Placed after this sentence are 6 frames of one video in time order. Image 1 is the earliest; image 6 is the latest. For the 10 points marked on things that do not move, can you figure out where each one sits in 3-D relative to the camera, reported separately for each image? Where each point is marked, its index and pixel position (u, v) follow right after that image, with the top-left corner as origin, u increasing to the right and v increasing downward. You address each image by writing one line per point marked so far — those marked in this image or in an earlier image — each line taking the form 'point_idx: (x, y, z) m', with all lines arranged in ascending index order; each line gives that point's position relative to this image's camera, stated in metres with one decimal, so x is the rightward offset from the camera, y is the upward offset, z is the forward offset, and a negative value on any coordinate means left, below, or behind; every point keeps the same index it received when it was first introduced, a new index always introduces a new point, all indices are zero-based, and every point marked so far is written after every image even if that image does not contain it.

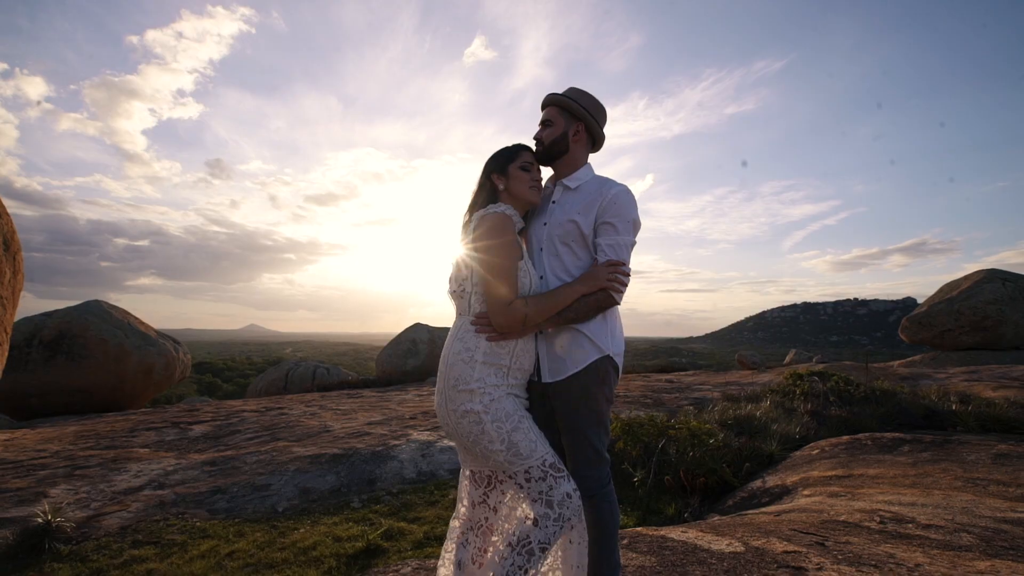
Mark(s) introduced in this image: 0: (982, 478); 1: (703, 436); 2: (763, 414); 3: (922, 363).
0: (+3.1, -1.2, +3.8) m
1: (+1.9, -1.5, +5.7) m
2: (+3.2, -1.6, +7.1) m
3: (+10.3, -1.9, +14.0) m
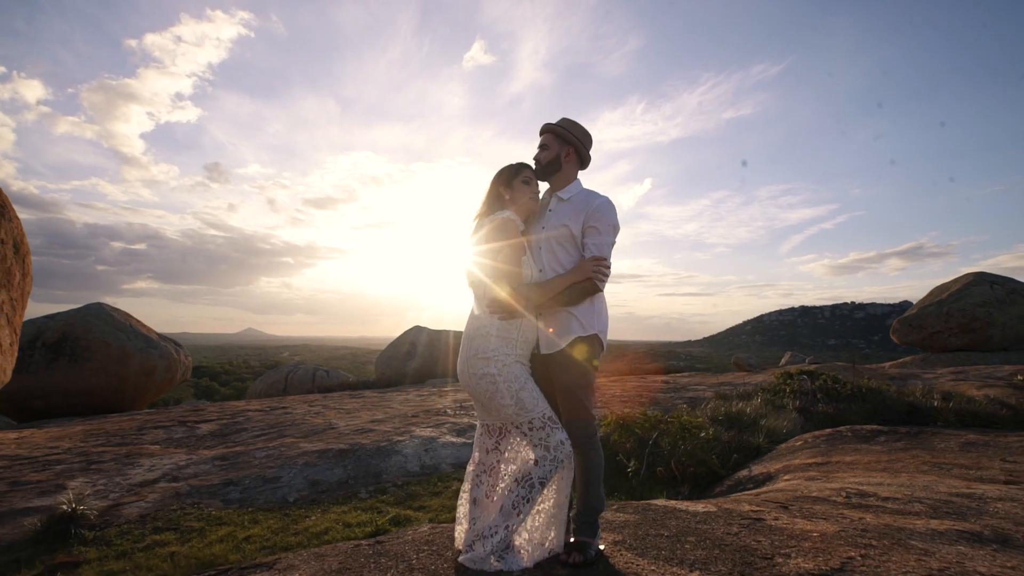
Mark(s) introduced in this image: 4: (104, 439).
0: (+3.1, -1.2, +4.1) m
1: (+1.9, -1.5, +6.0) m
2: (+3.2, -1.6, +7.4) m
3: (+10.2, -1.9, +14.4) m
4: (-7.0, -2.6, +9.6) m
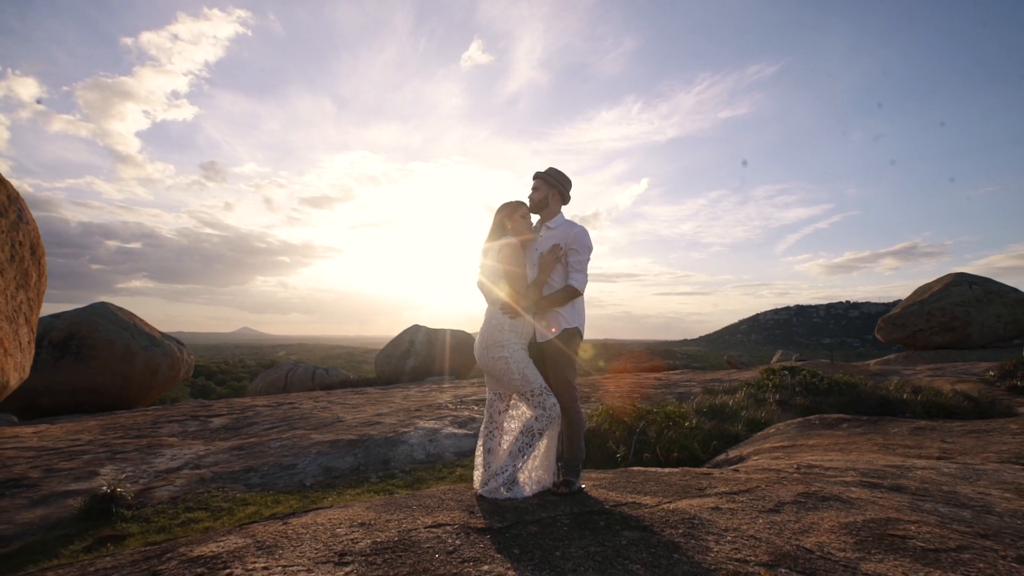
0: (+3.1, -1.3, +4.6) m
1: (+1.9, -1.5, +6.5) m
2: (+3.2, -1.6, +8.0) m
3: (+10.2, -2.0, +14.9) m
4: (-7.0, -2.6, +10.1) m
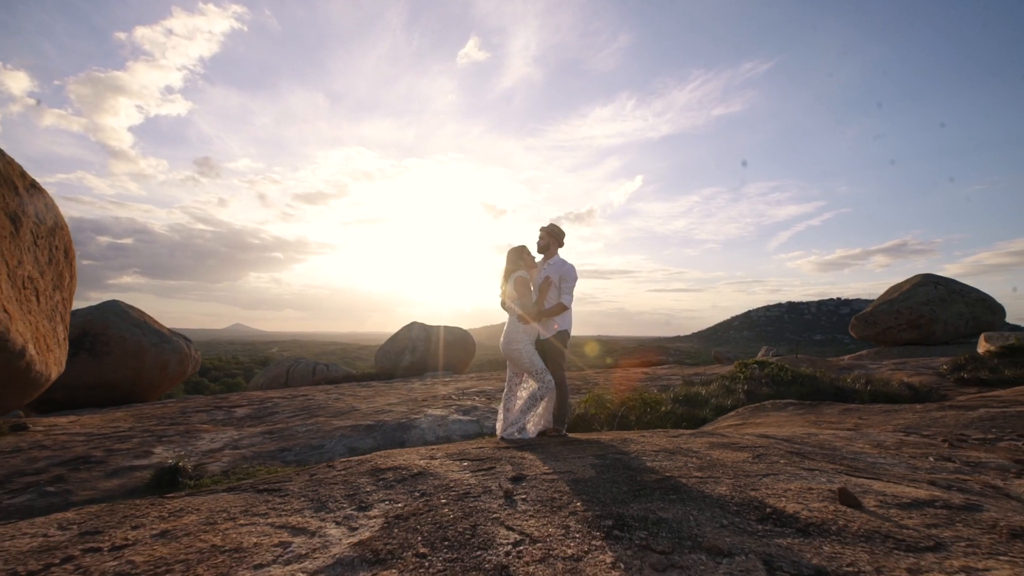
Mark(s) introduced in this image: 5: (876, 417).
0: (+3.1, -1.3, +5.7) m
1: (+1.9, -1.6, +7.6) m
2: (+3.2, -1.7, +9.1) m
3: (+10.1, -2.0, +16.1) m
4: (-7.0, -2.6, +11.1) m
5: (+3.7, -1.3, +5.7) m
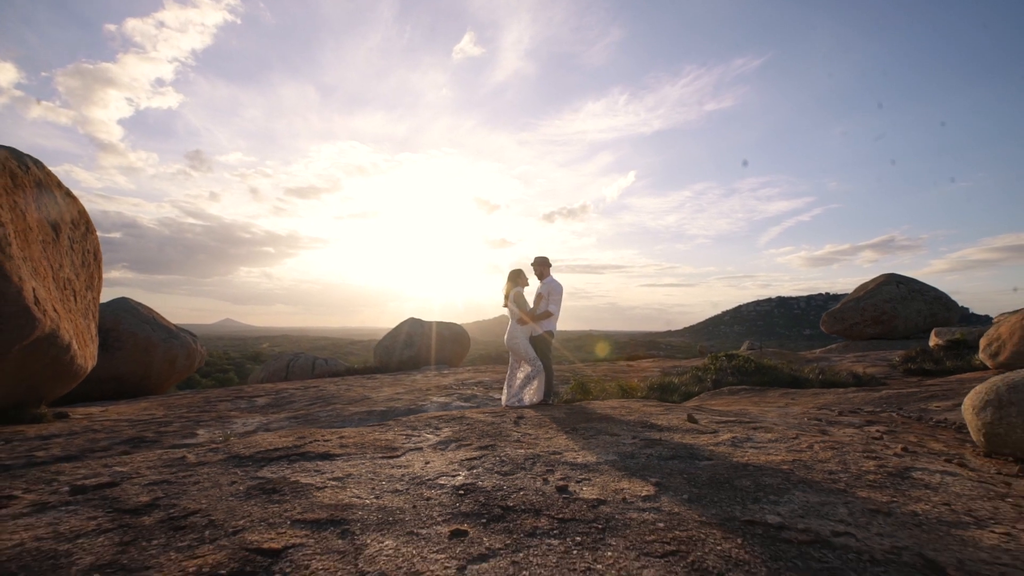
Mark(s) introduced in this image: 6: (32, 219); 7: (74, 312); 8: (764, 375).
0: (+3.1, -1.4, +7.0) m
1: (+1.9, -1.6, +8.9) m
2: (+3.1, -1.7, +10.4) m
3: (+9.9, -1.9, +17.5) m
4: (-7.1, -2.6, +12.3) m
5: (+3.6, -1.3, +7.0) m
6: (-9.3, +1.4, +11.0) m
7: (-9.6, -0.5, +12.4) m
8: (+4.8, -1.7, +10.9) m
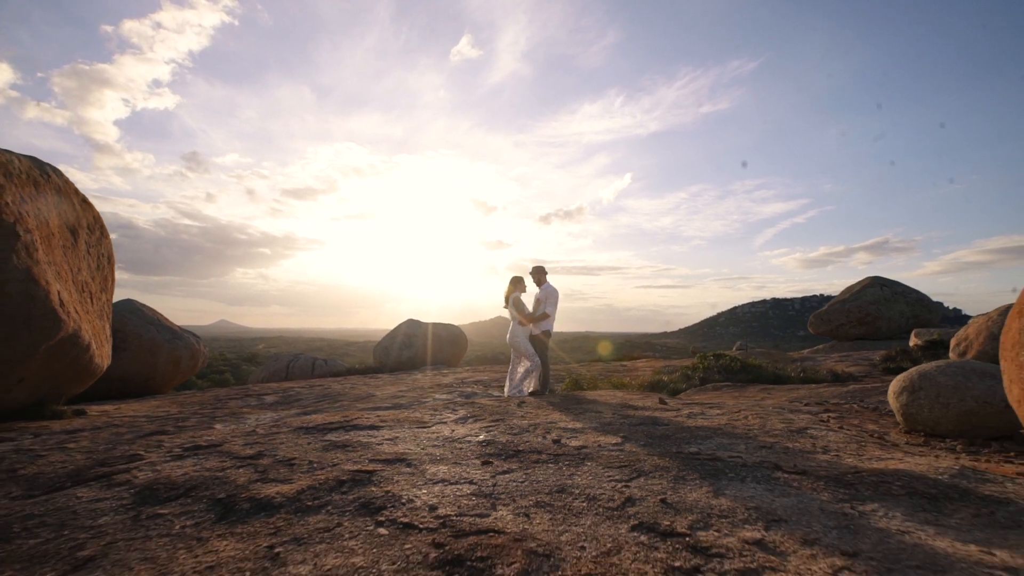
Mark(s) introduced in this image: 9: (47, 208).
0: (+3.1, -1.4, +7.6) m
1: (+1.9, -1.7, +9.5) m
2: (+3.1, -1.8, +11.0) m
3: (+9.9, -2.0, +18.2) m
4: (-7.2, -2.7, +12.8) m
5: (+3.6, -1.4, +7.6) m
6: (-9.4, +1.3, +11.5) m
7: (-9.6, -0.6, +12.9) m
8: (+4.8, -1.8, +11.5) m
9: (-9.4, +1.6, +11.4) m
